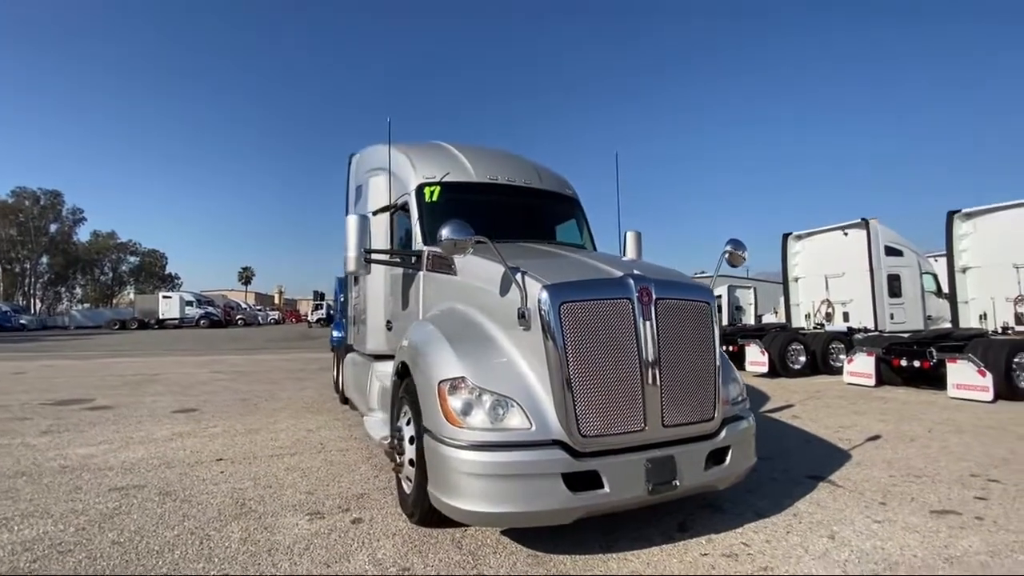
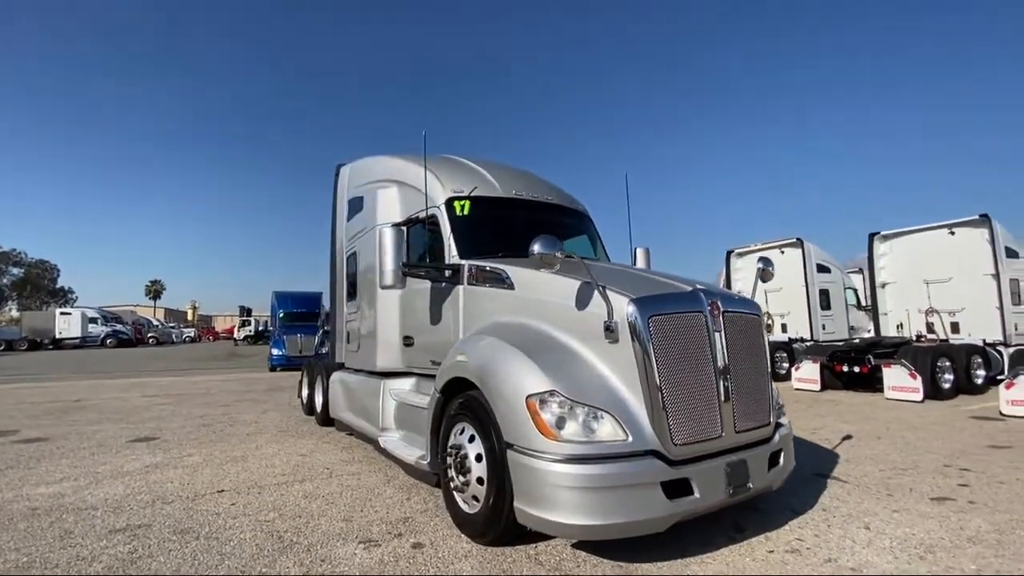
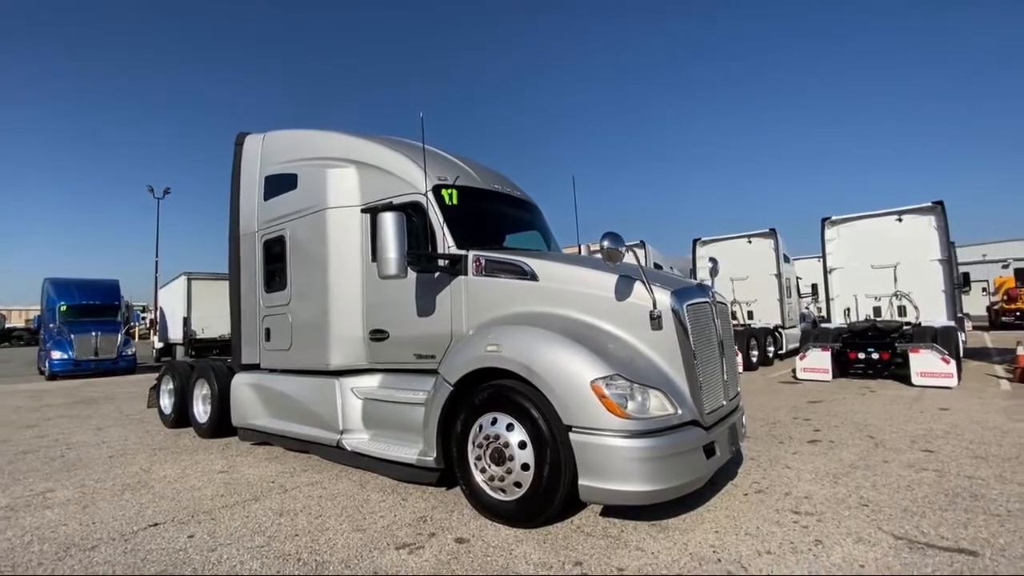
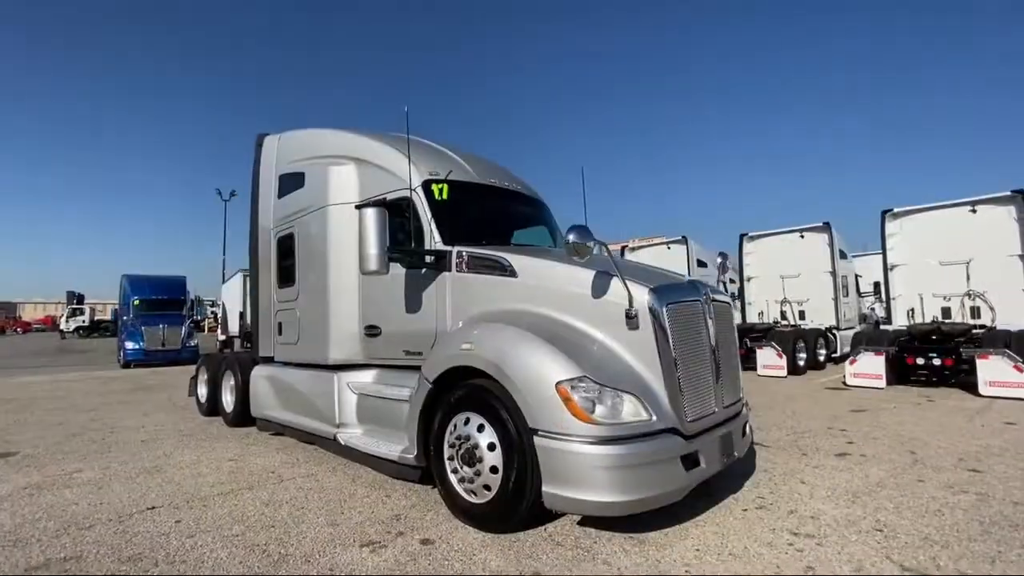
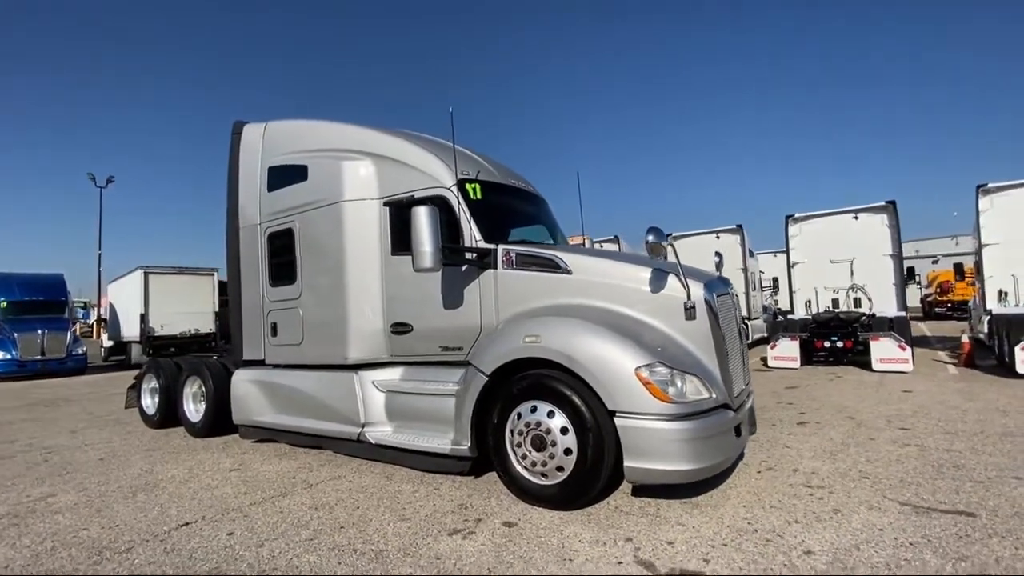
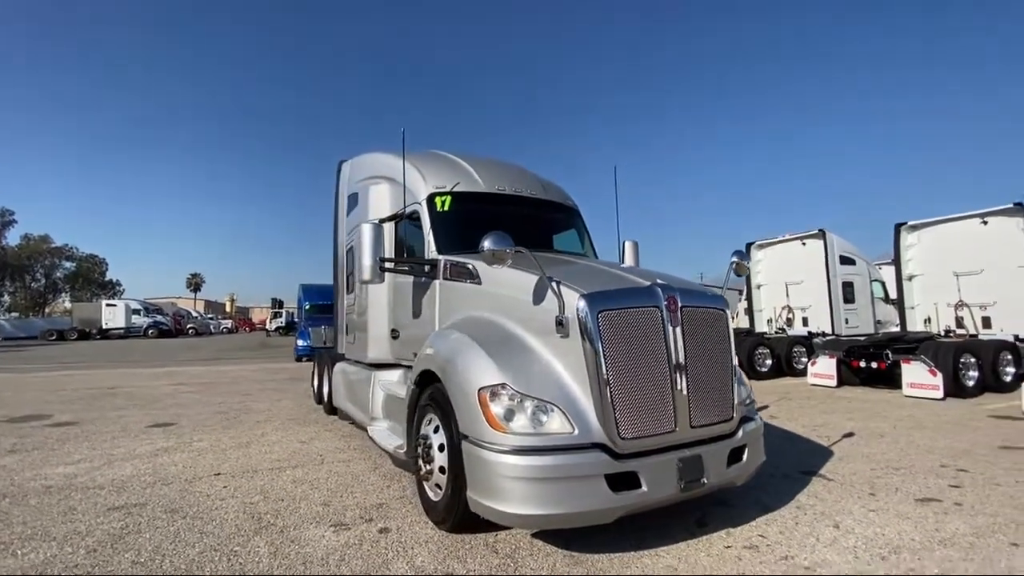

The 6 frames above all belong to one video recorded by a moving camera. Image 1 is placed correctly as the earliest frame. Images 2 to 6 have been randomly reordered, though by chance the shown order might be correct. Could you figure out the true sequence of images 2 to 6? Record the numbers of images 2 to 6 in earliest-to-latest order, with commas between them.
6, 2, 4, 3, 5
